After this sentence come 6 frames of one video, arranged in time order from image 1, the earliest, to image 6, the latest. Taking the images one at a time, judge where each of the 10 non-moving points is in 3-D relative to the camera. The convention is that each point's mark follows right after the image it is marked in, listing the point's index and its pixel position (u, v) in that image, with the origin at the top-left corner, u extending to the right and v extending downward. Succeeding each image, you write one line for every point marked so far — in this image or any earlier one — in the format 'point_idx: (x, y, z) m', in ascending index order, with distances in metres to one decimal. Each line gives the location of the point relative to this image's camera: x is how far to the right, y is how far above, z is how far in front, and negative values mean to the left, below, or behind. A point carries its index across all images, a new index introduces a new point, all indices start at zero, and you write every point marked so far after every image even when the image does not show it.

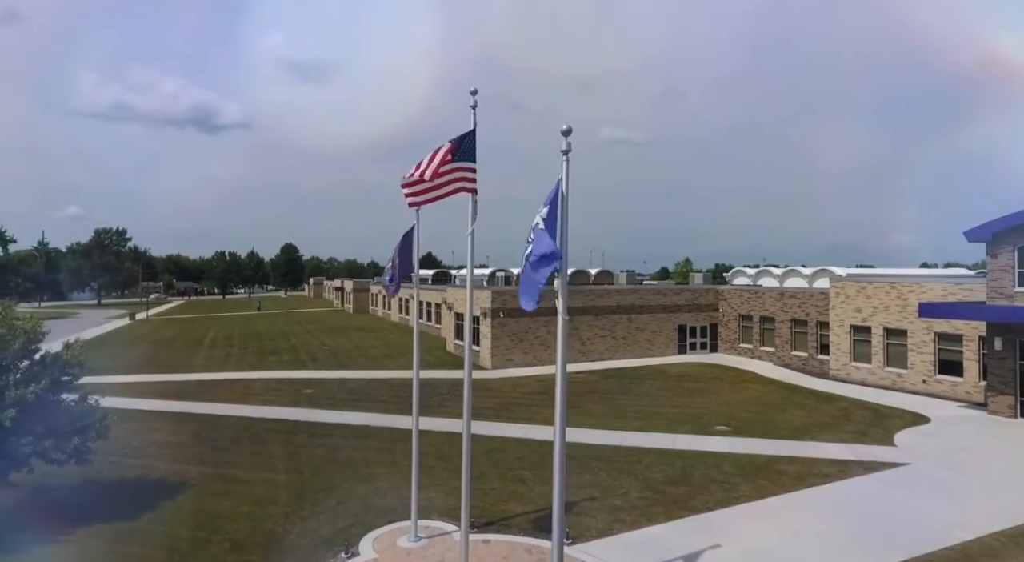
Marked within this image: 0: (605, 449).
0: (+2.3, -4.1, +16.3) m
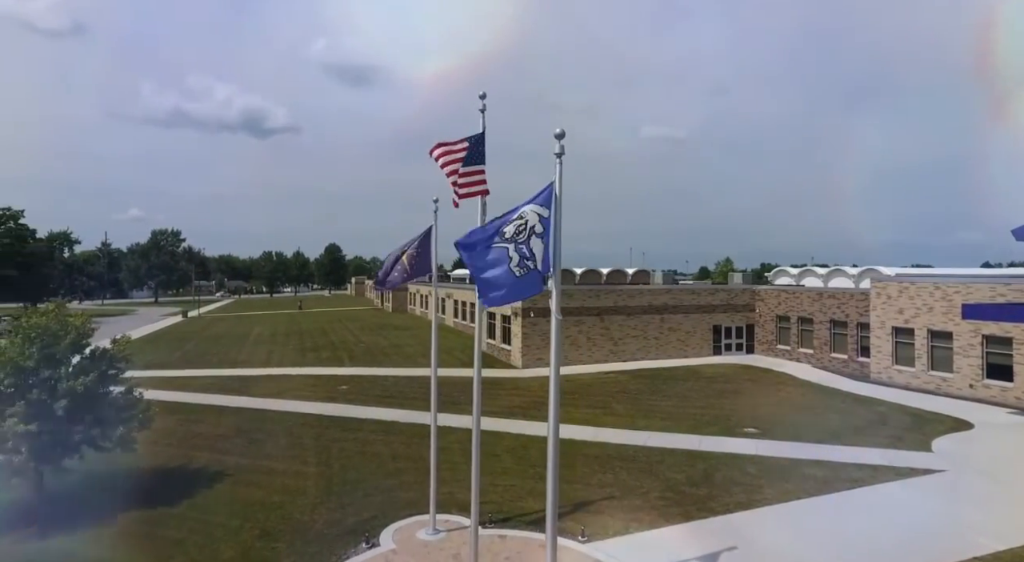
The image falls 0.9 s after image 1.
0: (+2.8, -4.1, +16.3) m
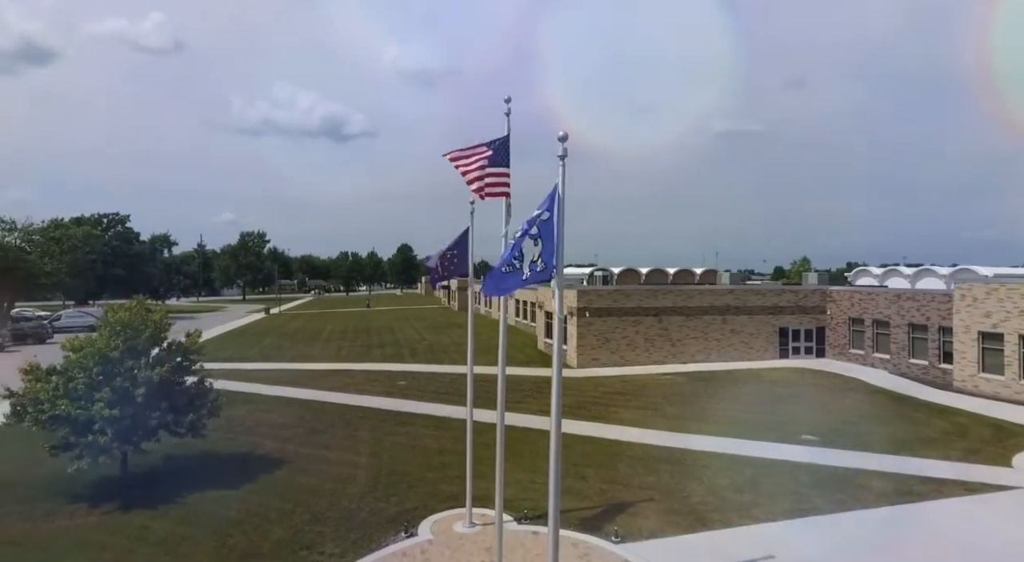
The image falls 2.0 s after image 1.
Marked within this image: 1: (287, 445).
0: (+4.0, -4.1, +16.2) m
1: (-5.6, -4.1, +16.7) m
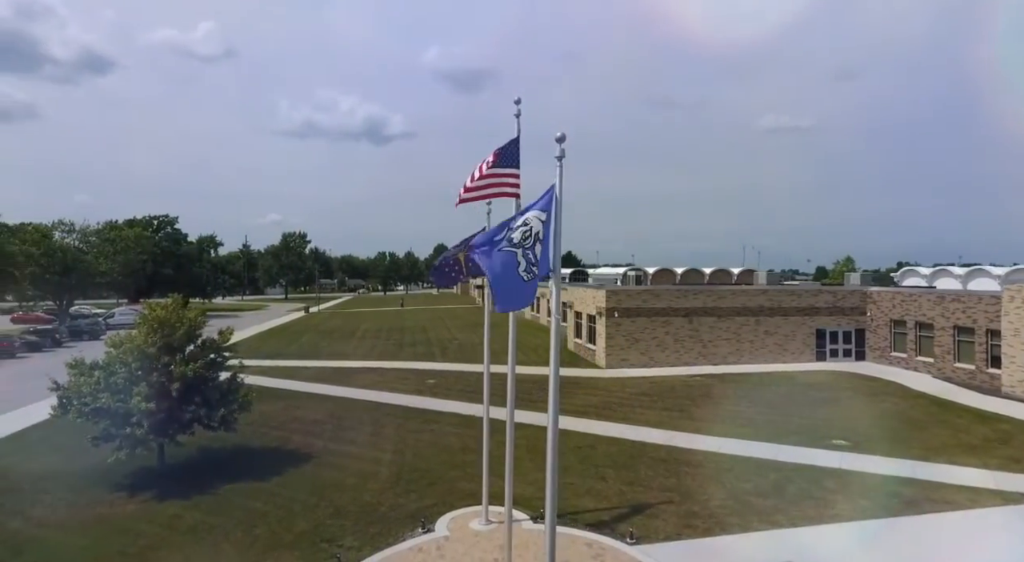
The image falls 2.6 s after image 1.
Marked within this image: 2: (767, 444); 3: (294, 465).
0: (+4.5, -4.1, +16.0) m
1: (-5.0, -4.1, +17.1) m
2: (+6.3, -4.0, +16.5) m
3: (-5.2, -4.4, +15.8) m
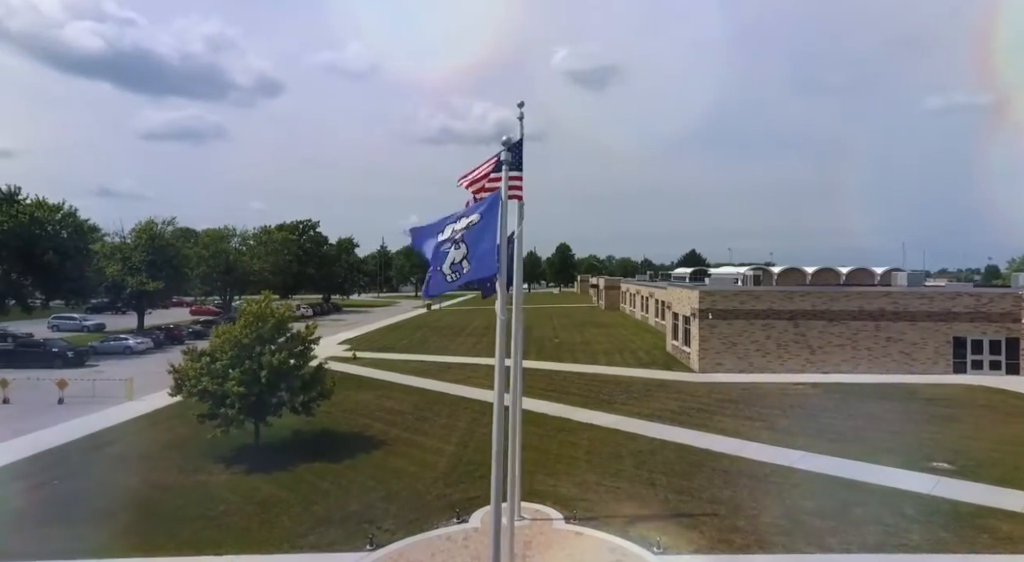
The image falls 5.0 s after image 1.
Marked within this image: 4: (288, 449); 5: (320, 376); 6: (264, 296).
0: (+5.7, -4.1, +14.8) m
1: (-3.2, -4.0, +18.3) m
2: (+7.6, -4.0, +14.9) m
3: (-3.7, -4.3, +17.0) m
4: (-5.8, -4.3, +17.3) m
5: (-5.1, -2.5, +17.7) m
6: (-6.6, -0.4, +17.7) m
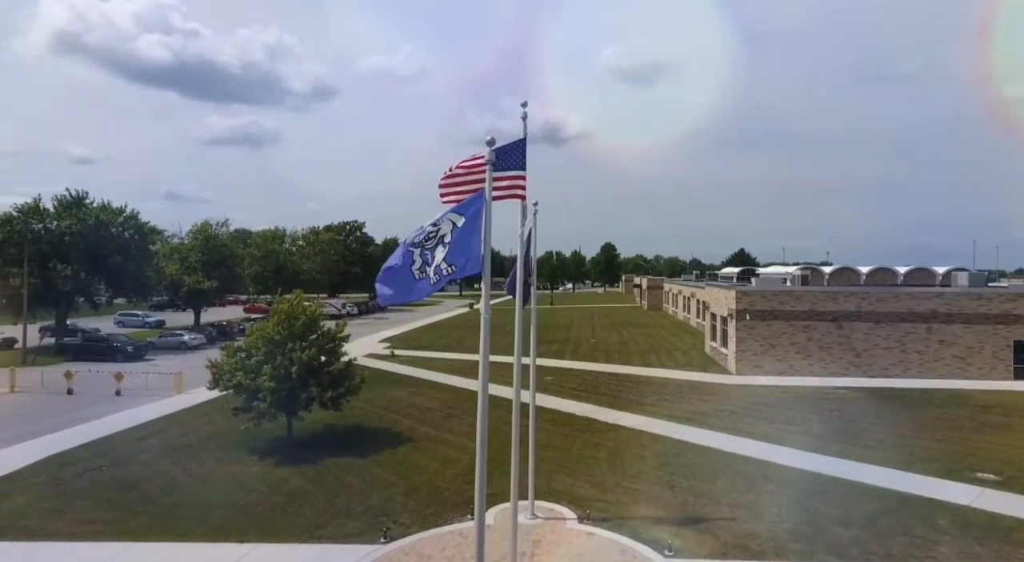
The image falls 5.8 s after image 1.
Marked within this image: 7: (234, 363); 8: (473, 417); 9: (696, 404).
0: (+6.1, -4.1, +14.2) m
1: (-2.5, -4.0, +18.5) m
2: (+8.0, -4.0, +14.1) m
3: (-3.1, -4.3, +17.3) m
4: (-5.1, -4.3, +17.7) m
5: (-4.4, -2.5, +18.1) m
6: (-5.9, -0.3, +18.2) m
7: (-7.2, -2.1, +17.3) m
8: (-1.1, -3.8, +18.9) m
9: (+5.2, -3.4, +18.6) m
